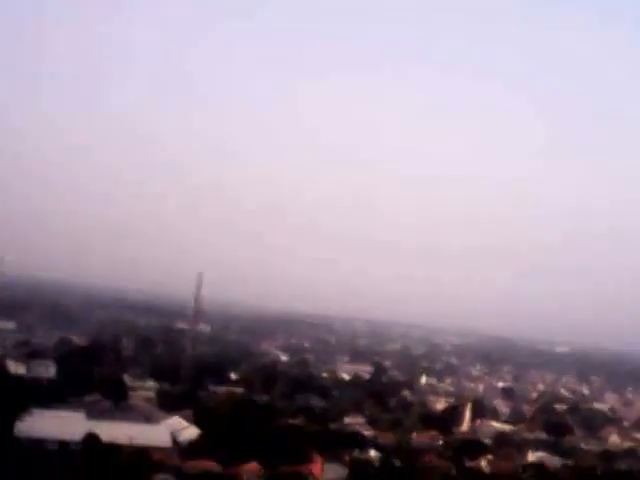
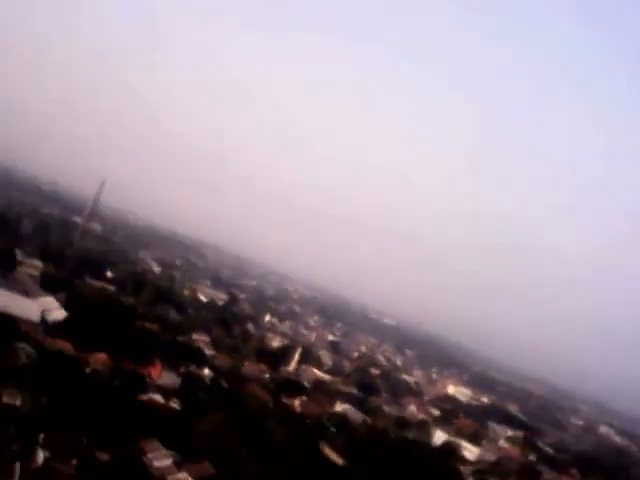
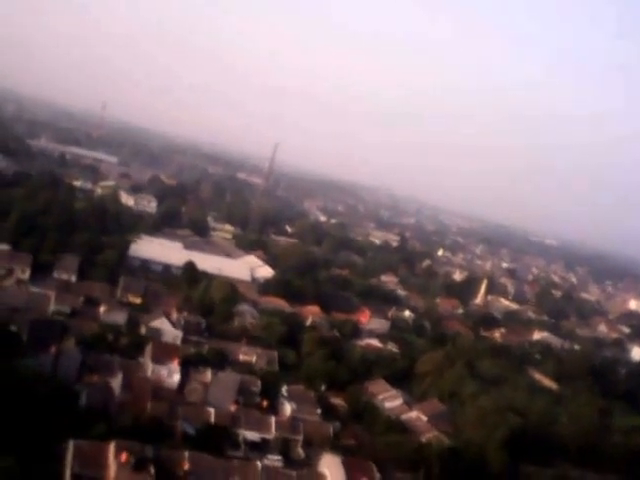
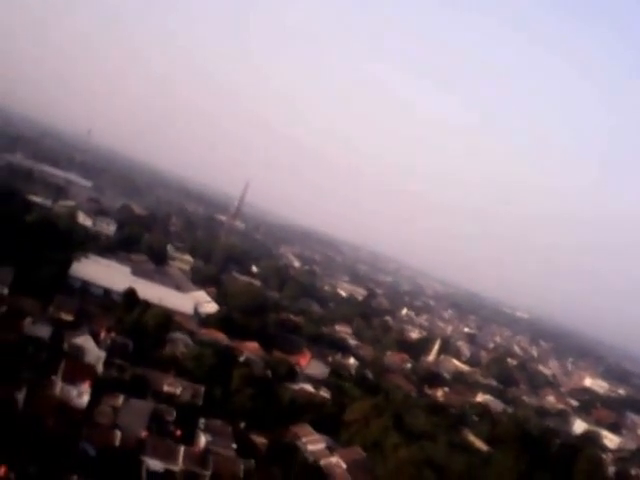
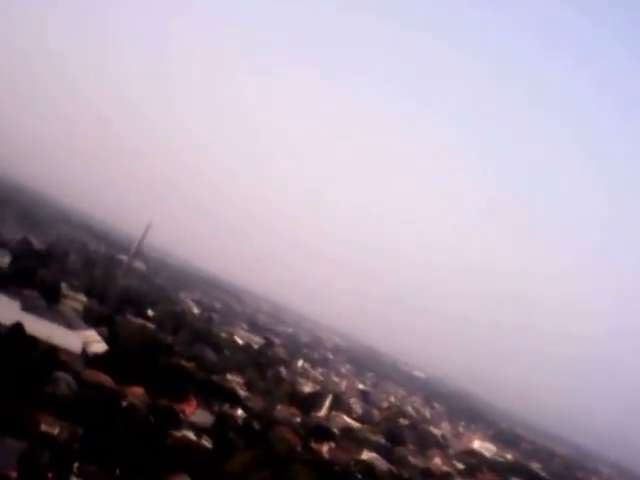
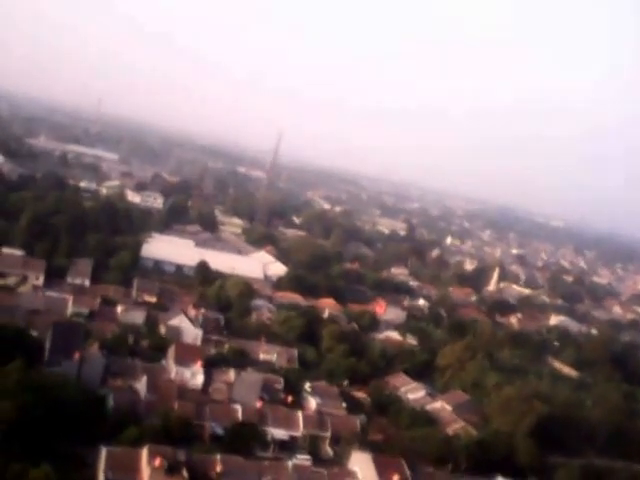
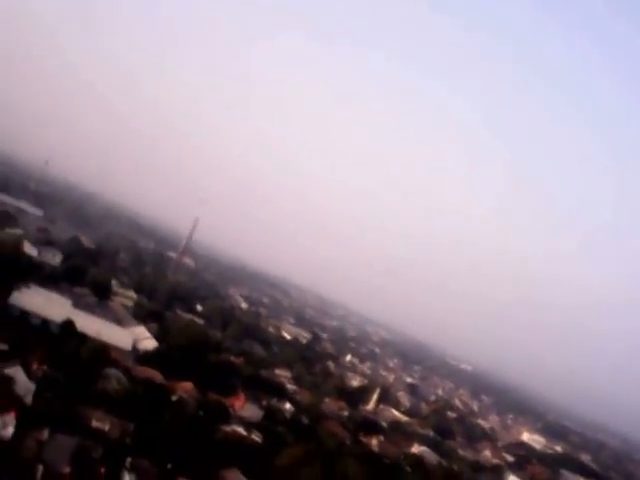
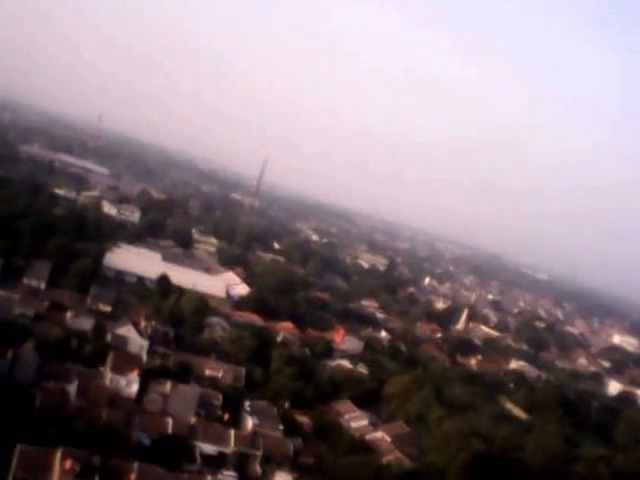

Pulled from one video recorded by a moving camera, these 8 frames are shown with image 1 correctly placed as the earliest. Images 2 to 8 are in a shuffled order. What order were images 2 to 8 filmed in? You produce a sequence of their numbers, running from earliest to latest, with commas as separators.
2, 5, 7, 4, 8, 3, 6
